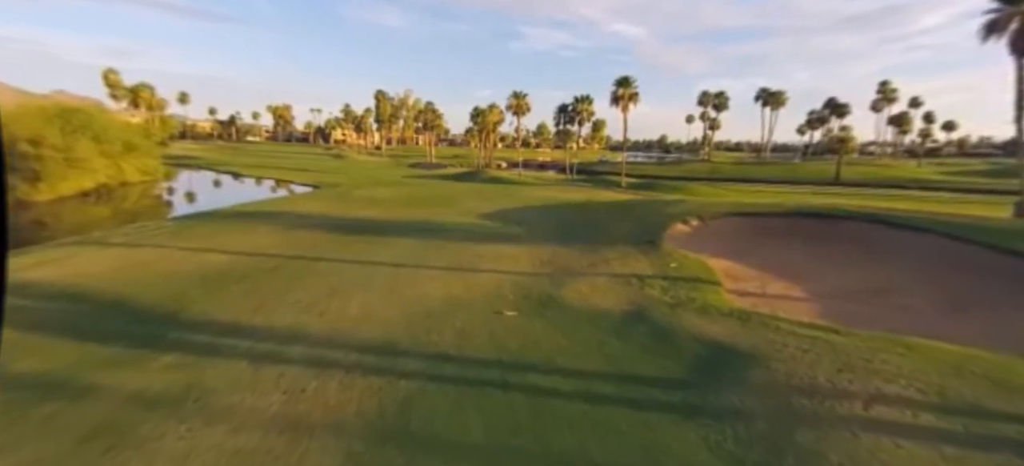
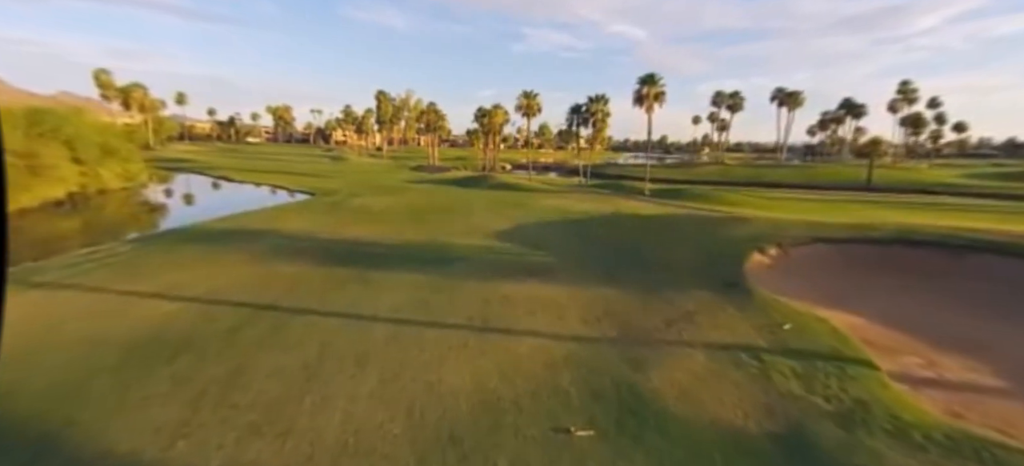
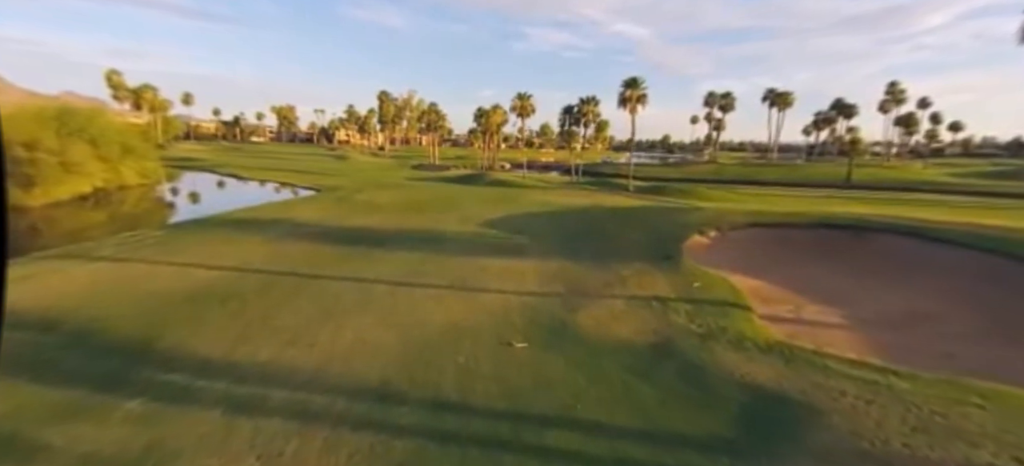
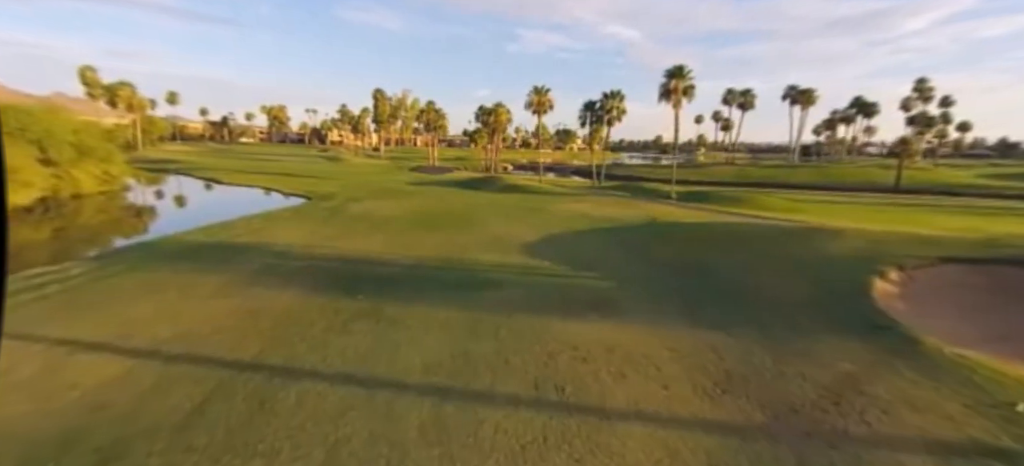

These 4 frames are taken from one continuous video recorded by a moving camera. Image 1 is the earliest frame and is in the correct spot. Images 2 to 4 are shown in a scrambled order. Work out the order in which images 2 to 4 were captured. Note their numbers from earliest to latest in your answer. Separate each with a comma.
3, 2, 4
